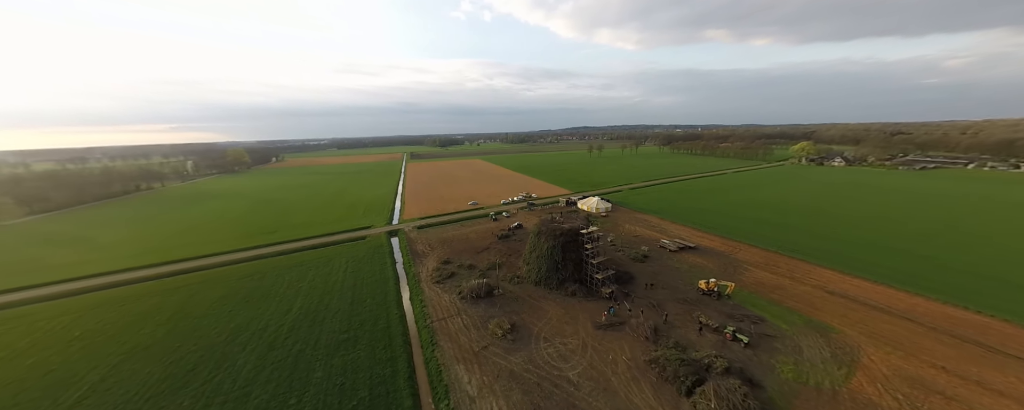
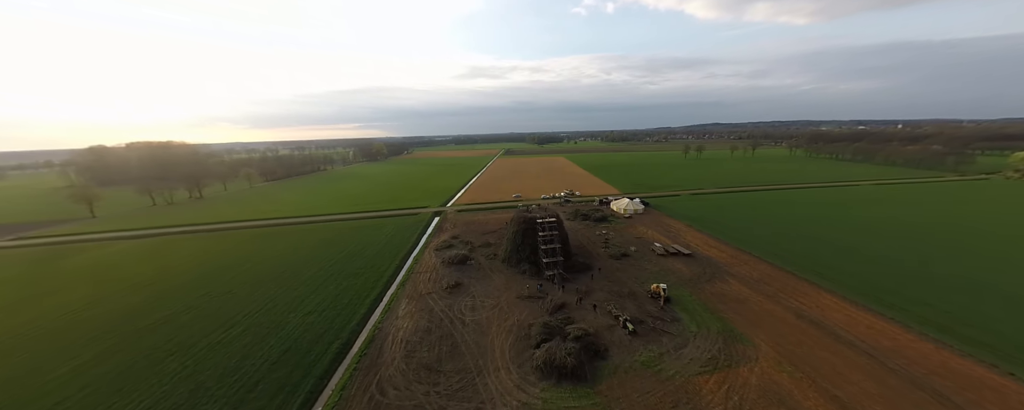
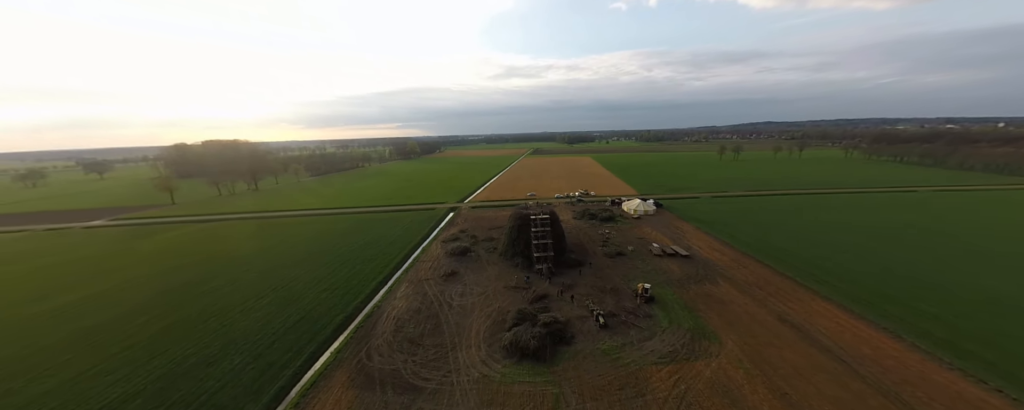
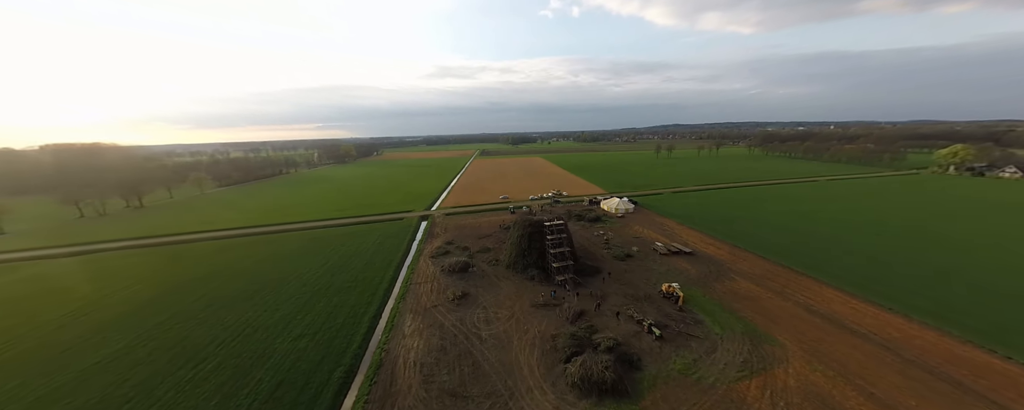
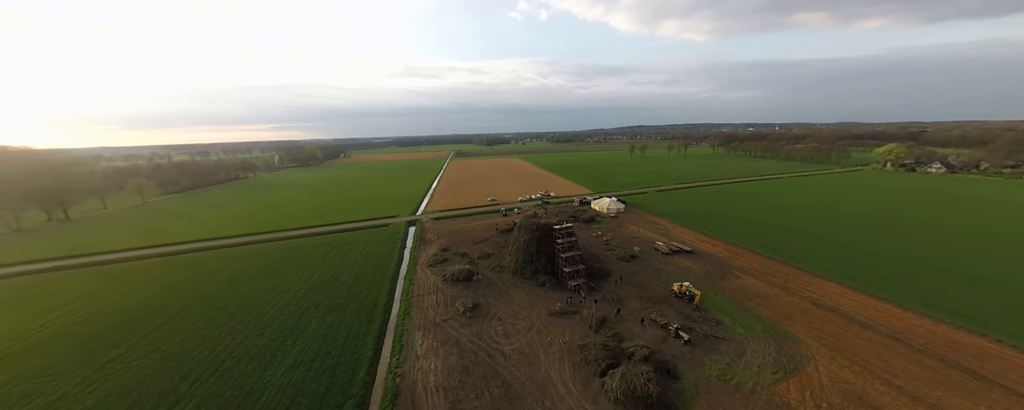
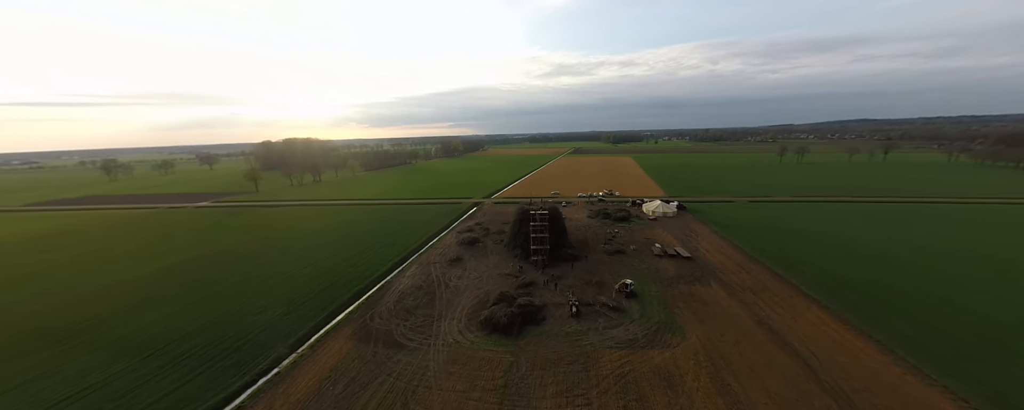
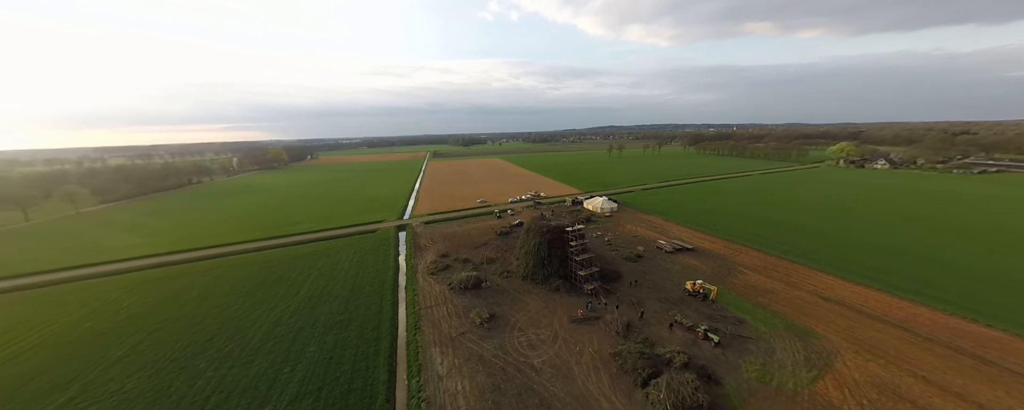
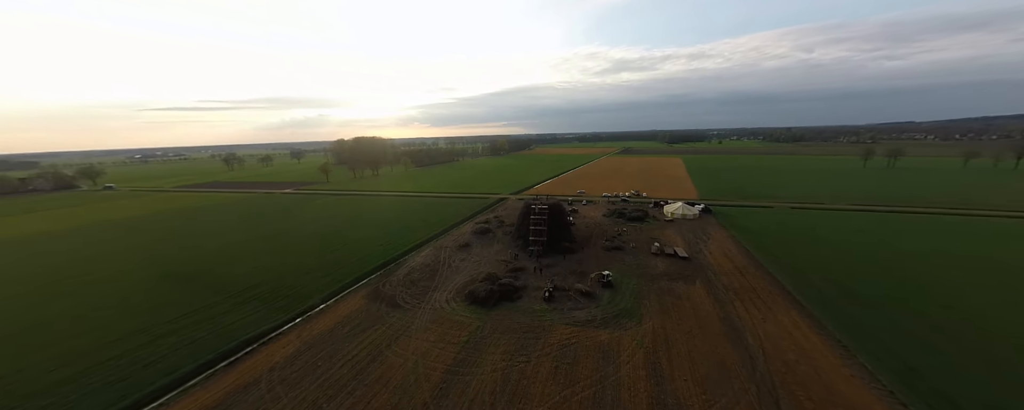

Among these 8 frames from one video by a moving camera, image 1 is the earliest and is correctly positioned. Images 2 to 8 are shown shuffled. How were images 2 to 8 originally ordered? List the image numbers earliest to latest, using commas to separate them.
7, 5, 4, 2, 3, 6, 8
